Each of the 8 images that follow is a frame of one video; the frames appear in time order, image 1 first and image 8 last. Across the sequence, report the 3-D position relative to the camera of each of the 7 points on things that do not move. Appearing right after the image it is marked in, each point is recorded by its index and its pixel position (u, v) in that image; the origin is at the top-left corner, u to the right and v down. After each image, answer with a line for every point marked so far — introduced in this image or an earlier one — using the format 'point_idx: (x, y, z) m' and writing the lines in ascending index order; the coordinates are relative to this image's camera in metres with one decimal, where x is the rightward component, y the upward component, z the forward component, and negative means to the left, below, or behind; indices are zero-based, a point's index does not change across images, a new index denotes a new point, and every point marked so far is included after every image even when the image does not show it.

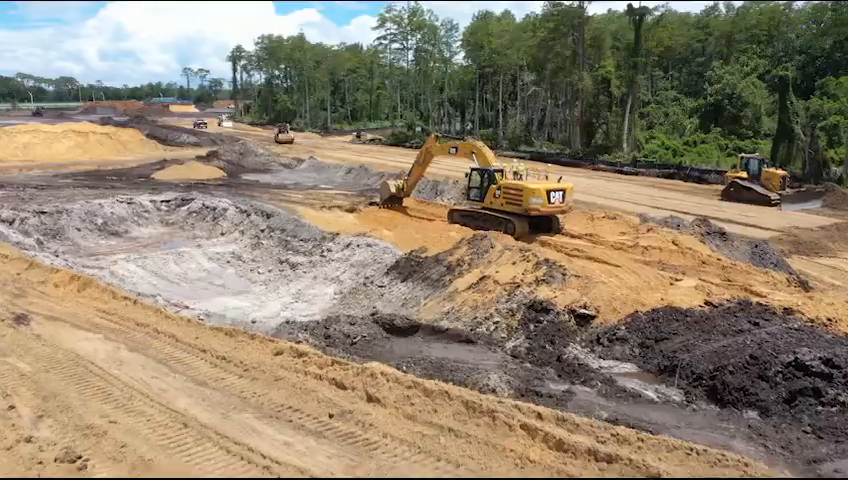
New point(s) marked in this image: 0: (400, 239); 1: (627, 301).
0: (-0.7, 0.0, +19.7) m
1: (+3.8, -1.1, +12.6) m
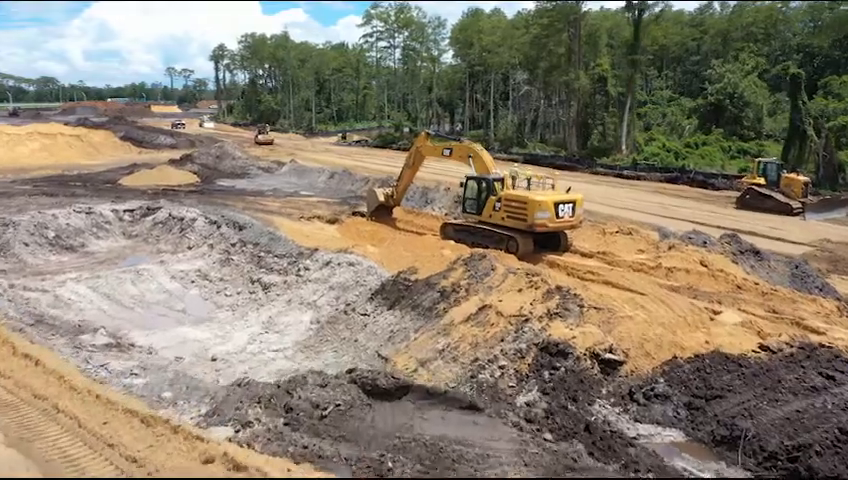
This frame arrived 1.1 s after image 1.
0: (-1.0, -0.4, +17.4) m
1: (+3.7, -1.6, +10.4) m
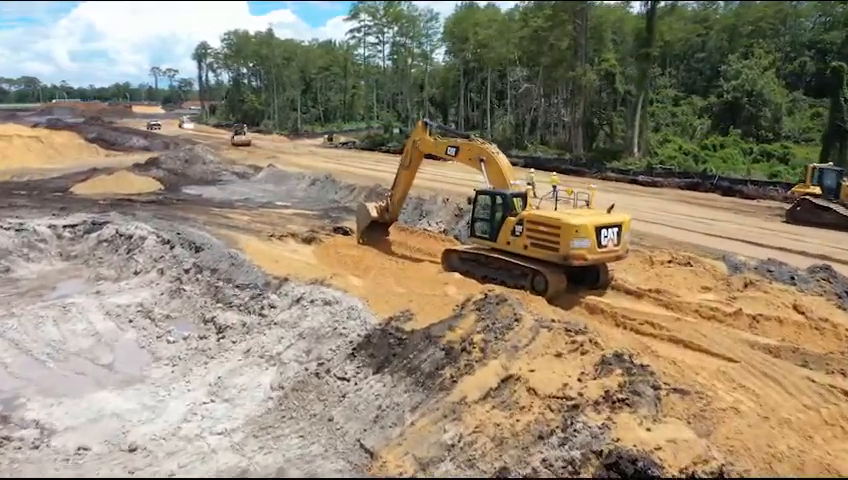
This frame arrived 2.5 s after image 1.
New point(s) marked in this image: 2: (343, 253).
0: (-1.0, -1.0, +13.6) m
1: (+3.7, -2.2, +6.6) m
2: (-1.9, -0.3, +16.5) m
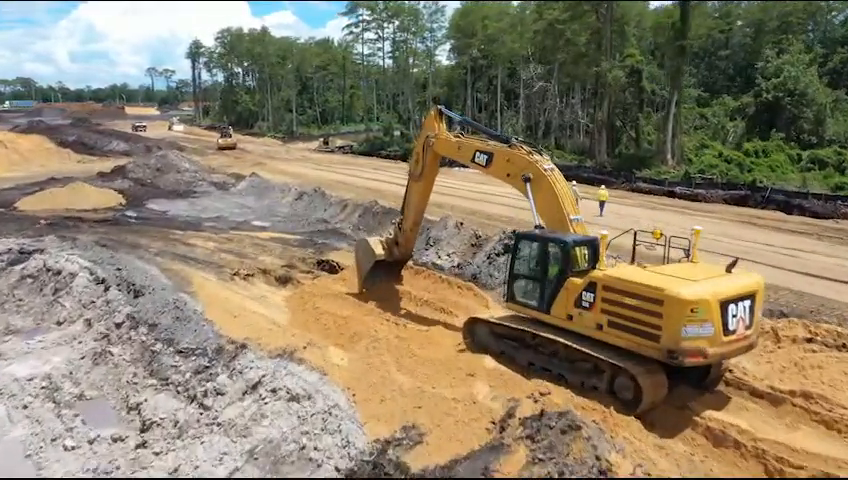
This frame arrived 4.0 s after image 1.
0: (-0.8, -1.9, +9.2) m
1: (+3.9, -3.0, +2.3) m
2: (-1.8, -1.2, +12.2) m
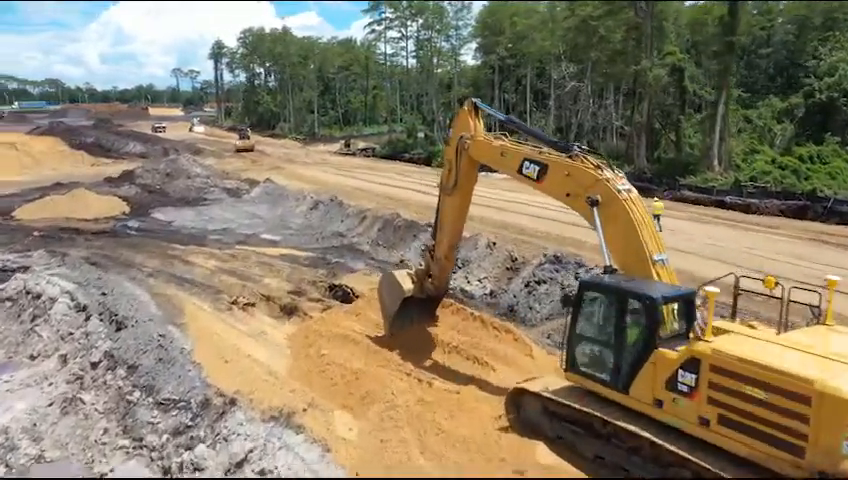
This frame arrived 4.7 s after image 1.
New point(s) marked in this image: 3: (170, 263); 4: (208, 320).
0: (-0.5, -2.4, +7.1) m
1: (+4.0, -3.5, 0.0) m
2: (-1.3, -1.6, +10.1) m
3: (-6.2, -0.6, +16.5) m
4: (-3.9, -1.5, +12.3) m
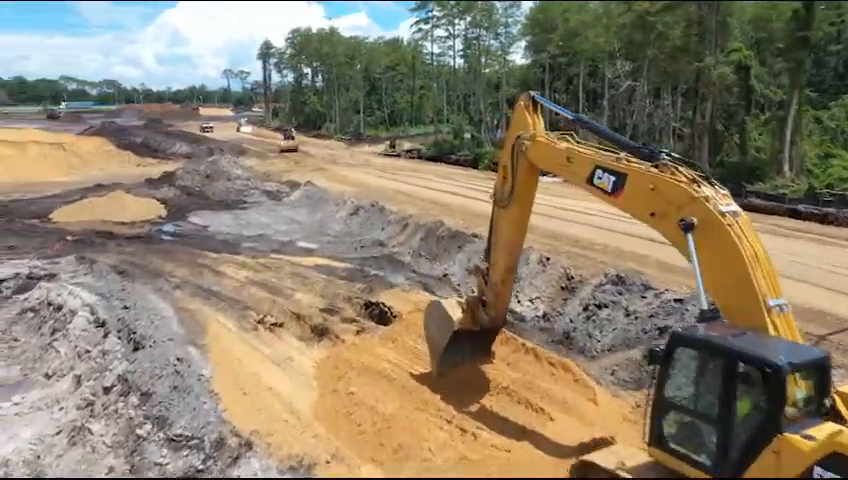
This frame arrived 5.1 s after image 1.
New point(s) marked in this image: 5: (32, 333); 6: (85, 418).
0: (-0.1, -2.6, +5.8) m
1: (+3.8, -3.8, -1.6) m
2: (-0.8, -1.9, +8.9) m
3: (-5.2, -0.8, +15.5) m
4: (-3.2, -1.7, +11.2) m
5: (-7.8, -1.9, +13.5) m
6: (-5.0, -2.6, +10.1) m
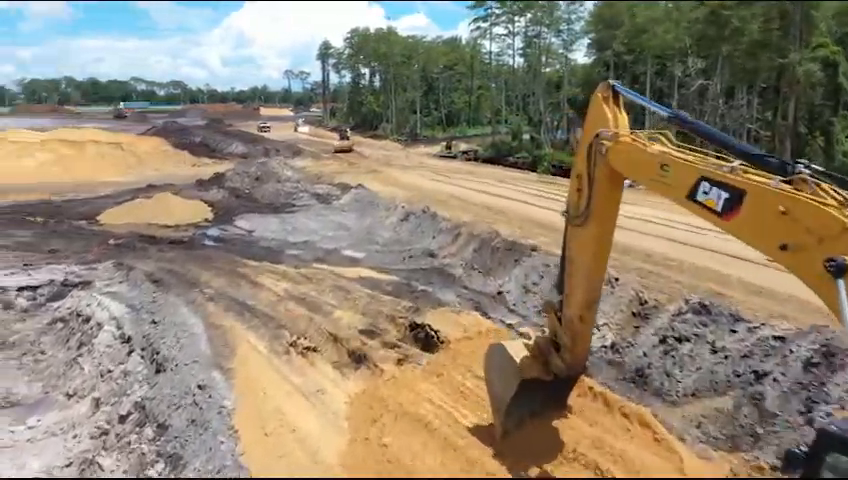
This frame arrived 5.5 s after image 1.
0: (+0.1, -2.9, +4.5) m
1: (+3.5, -4.1, -3.2) m
2: (-0.2, -2.1, +7.6) m
3: (-4.0, -1.0, +14.6) m
4: (-2.5, -1.9, +10.1) m
5: (-6.9, -2.0, +12.8) m
6: (-4.4, -2.8, +9.2) m
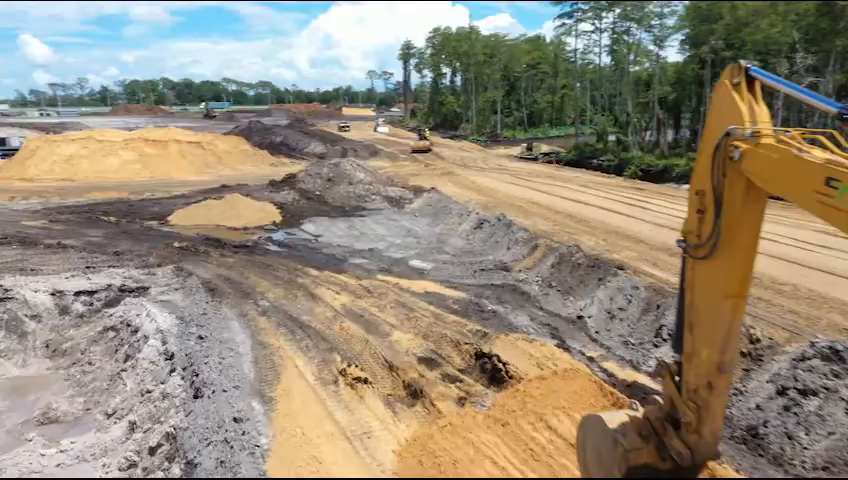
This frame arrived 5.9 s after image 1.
0: (+0.3, -3.1, +3.2) m
1: (+2.7, -4.5, -4.9) m
2: (+0.3, -2.4, +6.2) m
3: (-2.6, -1.1, +13.6) m
4: (-1.6, -2.1, +9.0) m
5: (-5.7, -2.1, +12.2) m
6: (-3.7, -3.0, +8.3) m
